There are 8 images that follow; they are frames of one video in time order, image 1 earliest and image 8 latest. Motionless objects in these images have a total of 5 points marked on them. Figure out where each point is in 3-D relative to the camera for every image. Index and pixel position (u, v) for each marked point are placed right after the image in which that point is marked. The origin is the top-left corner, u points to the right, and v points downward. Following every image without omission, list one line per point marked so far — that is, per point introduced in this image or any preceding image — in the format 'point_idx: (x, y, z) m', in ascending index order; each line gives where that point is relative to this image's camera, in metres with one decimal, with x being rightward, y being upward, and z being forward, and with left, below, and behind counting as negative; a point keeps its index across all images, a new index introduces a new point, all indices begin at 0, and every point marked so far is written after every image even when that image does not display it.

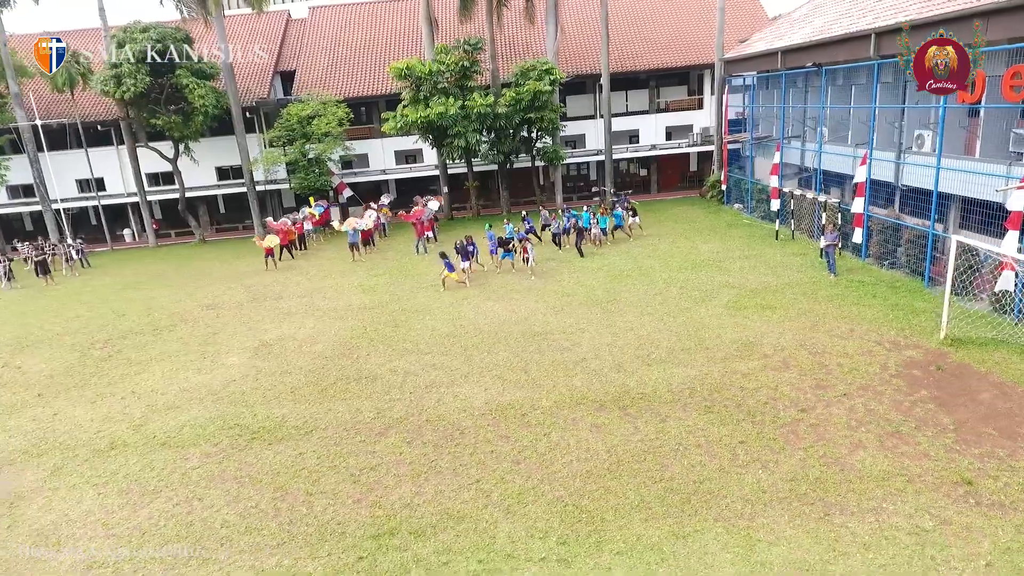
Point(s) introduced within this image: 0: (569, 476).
0: (+0.8, -2.6, +8.5) m
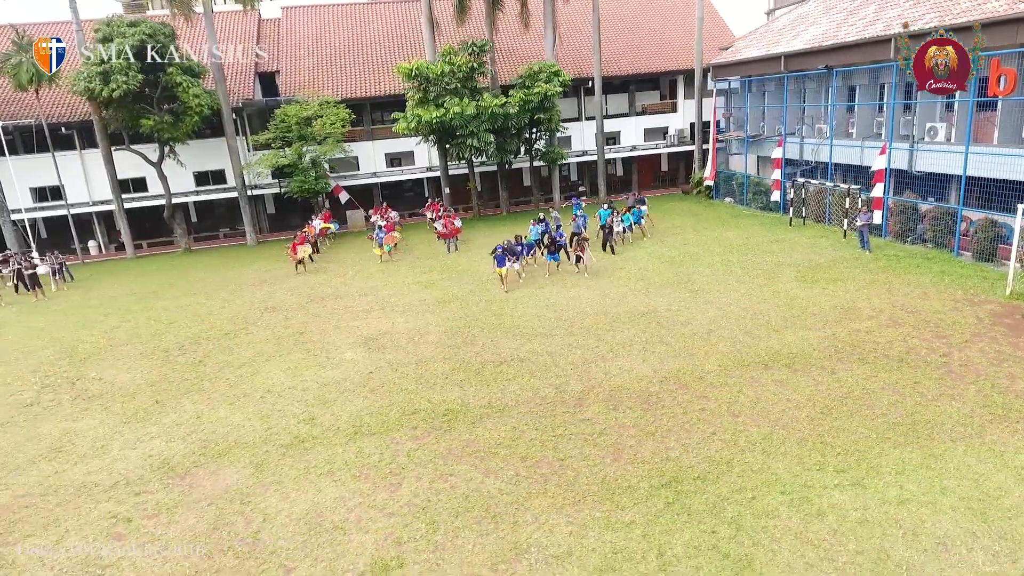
0: (+4.2, -2.0, +9.3) m
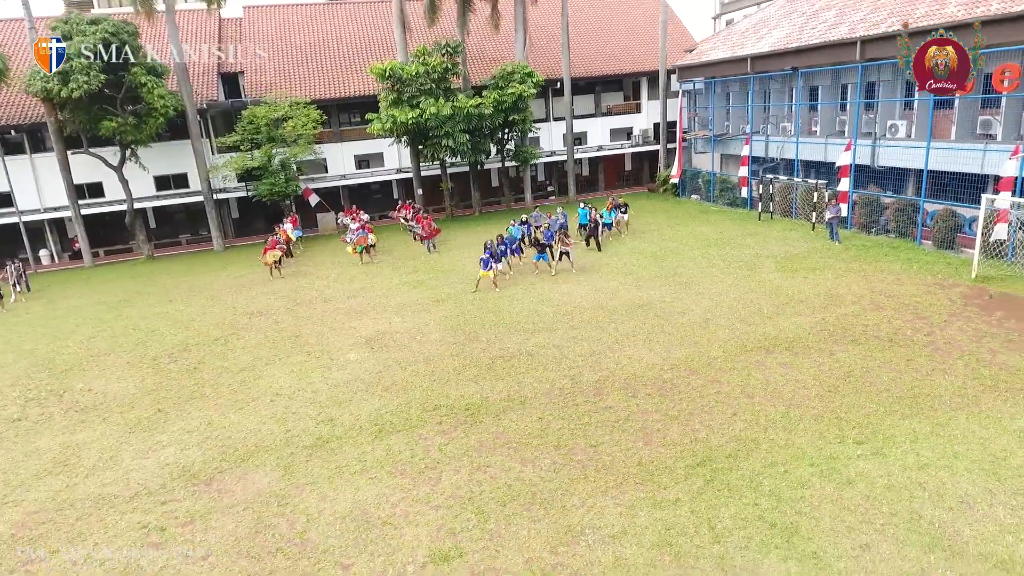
0: (+4.7, -1.8, +9.9) m
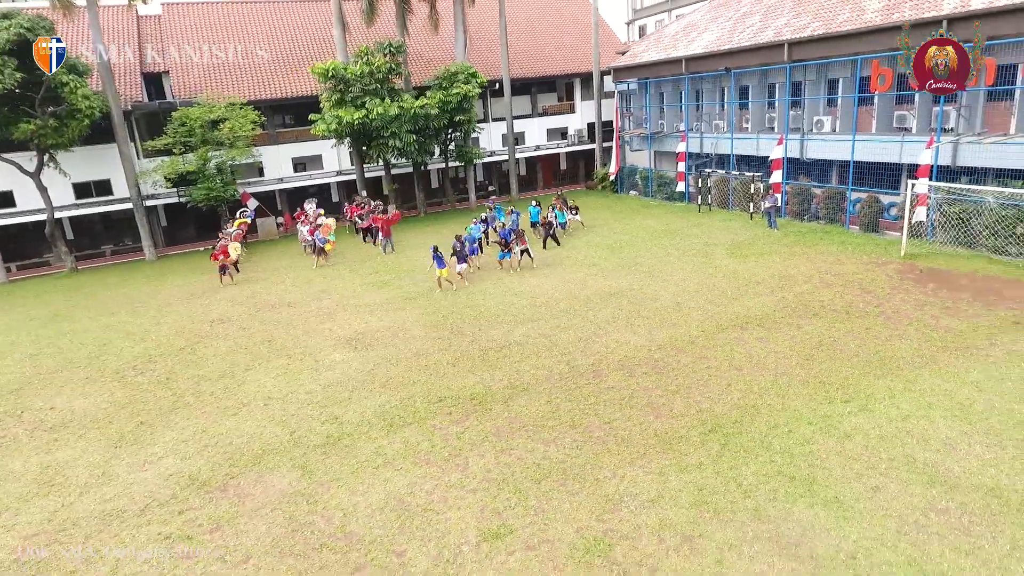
0: (+4.8, -1.4, +10.7) m
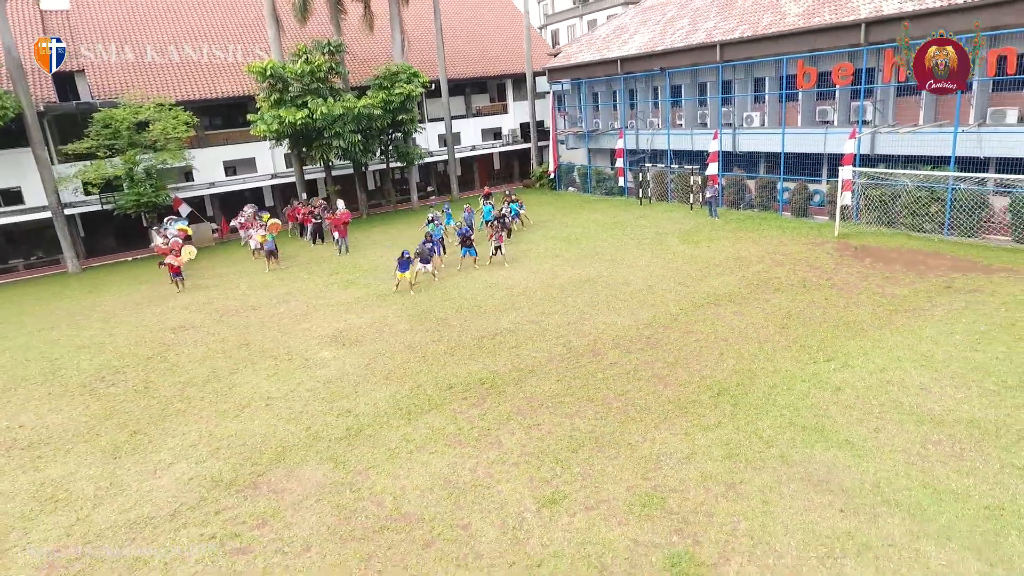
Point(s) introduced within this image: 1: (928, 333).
0: (+4.9, -0.9, +11.7) m
1: (+7.5, -0.8, +11.2) m
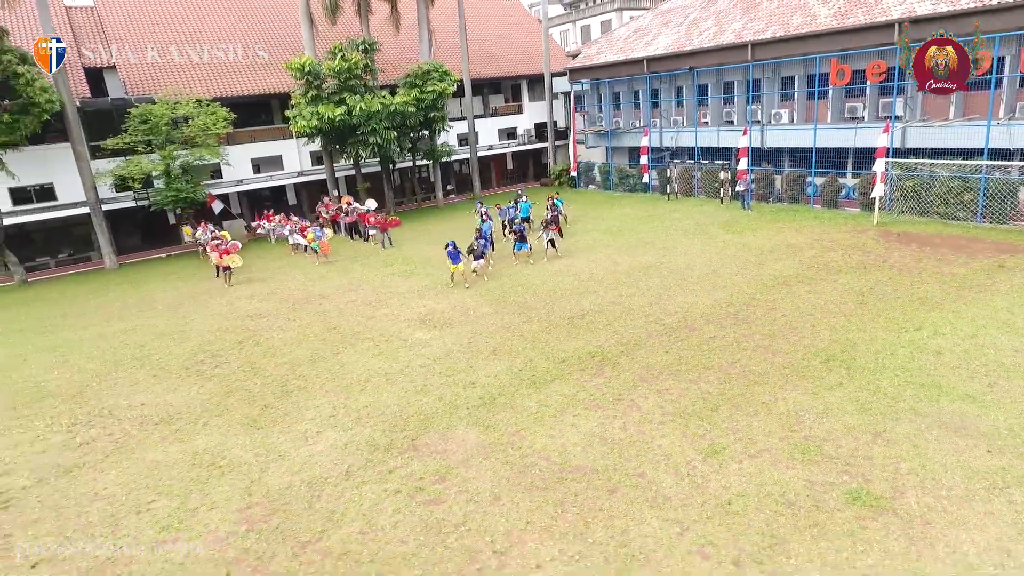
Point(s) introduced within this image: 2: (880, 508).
0: (+6.8, -0.5, +12.5) m
1: (+9.4, -0.3, +12.0) m
2: (+4.0, -2.4, +6.9) m
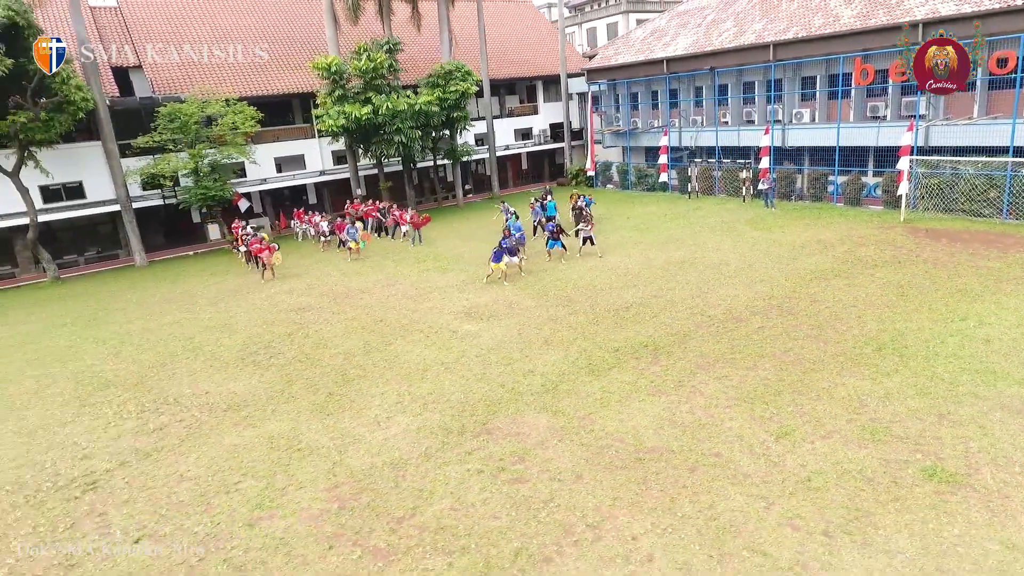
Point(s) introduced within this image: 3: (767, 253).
0: (+7.8, -0.3, +12.8) m
1: (+10.5, -0.2, +12.3) m
2: (+5.1, -2.2, +7.1) m
3: (+7.1, +1.0, +17.2) m
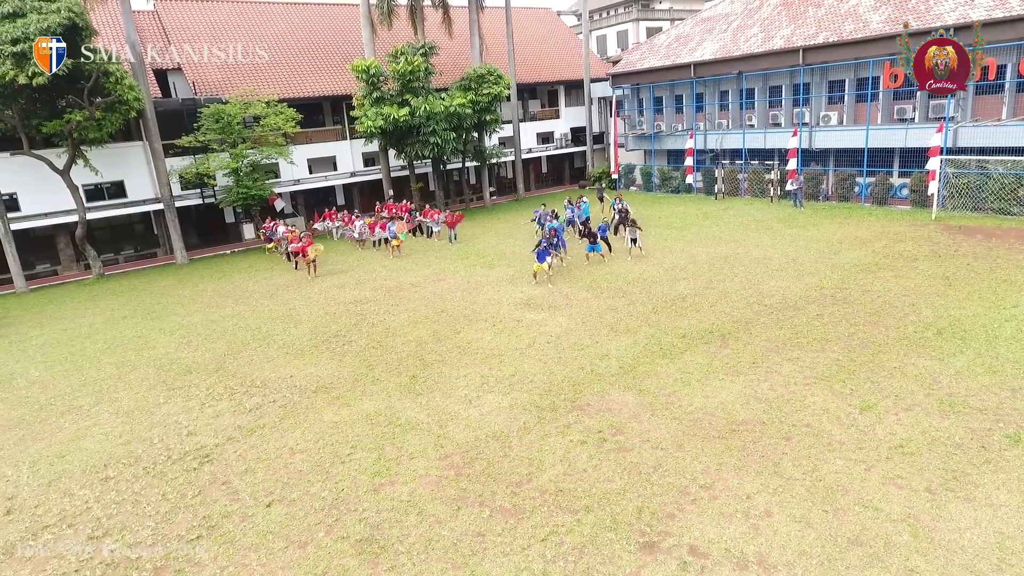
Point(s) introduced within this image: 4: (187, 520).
0: (+9.2, -0.1, +13.3) m
1: (+11.8, 0.0, +12.9) m
2: (+6.5, -2.0, +7.6) m
3: (+8.4, +1.1, +17.8) m
4: (-4.1, -2.9, +7.8) m
